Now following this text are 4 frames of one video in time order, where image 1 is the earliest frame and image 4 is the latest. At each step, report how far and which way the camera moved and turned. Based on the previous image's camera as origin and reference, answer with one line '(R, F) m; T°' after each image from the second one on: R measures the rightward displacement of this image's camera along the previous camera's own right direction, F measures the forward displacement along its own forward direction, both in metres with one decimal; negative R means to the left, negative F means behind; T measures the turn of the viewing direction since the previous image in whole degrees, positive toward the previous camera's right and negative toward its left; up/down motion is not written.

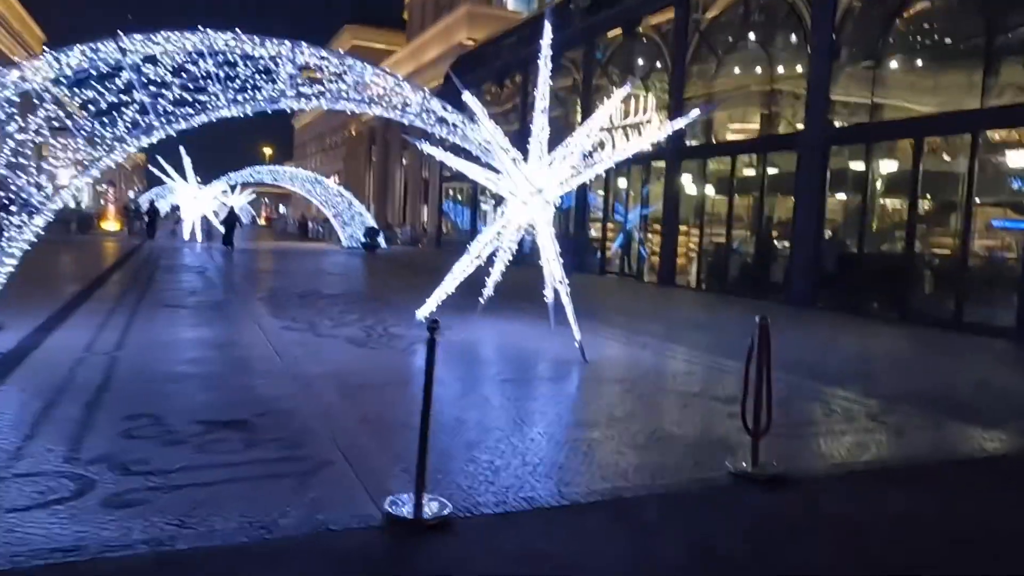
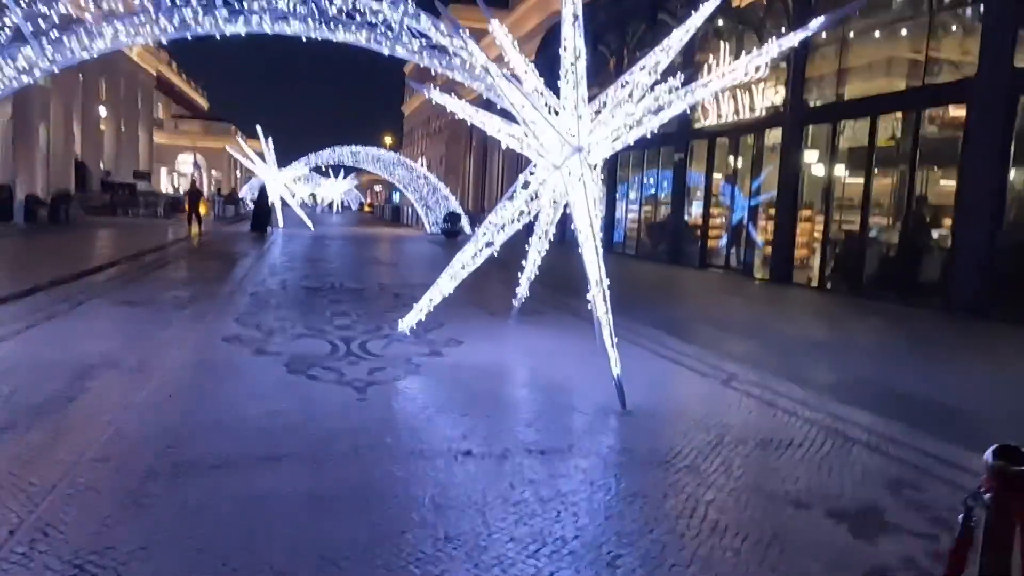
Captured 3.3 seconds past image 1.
(+1.1, +4.1) m; -9°
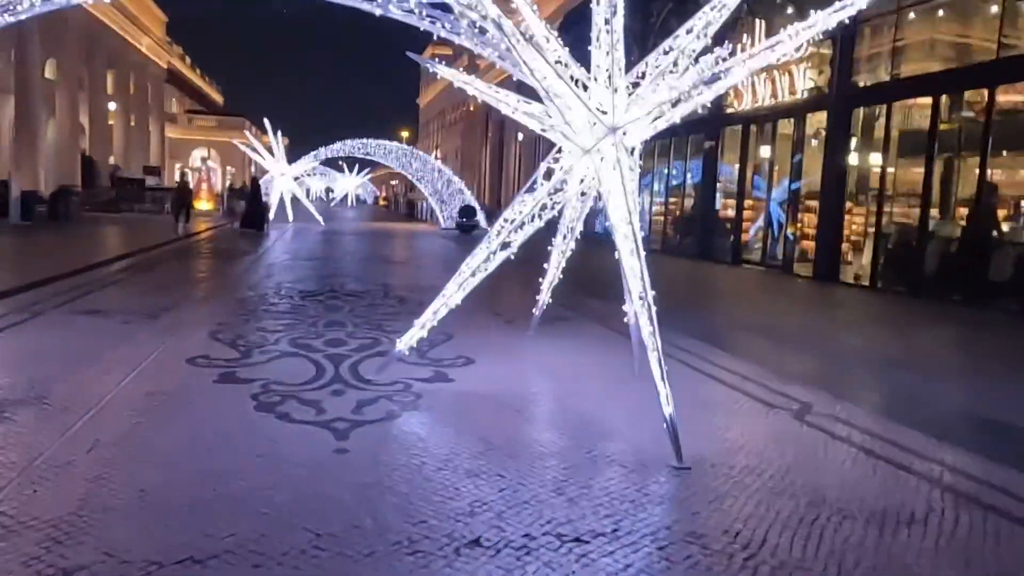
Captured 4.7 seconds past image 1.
(0.0, +1.6) m; -1°
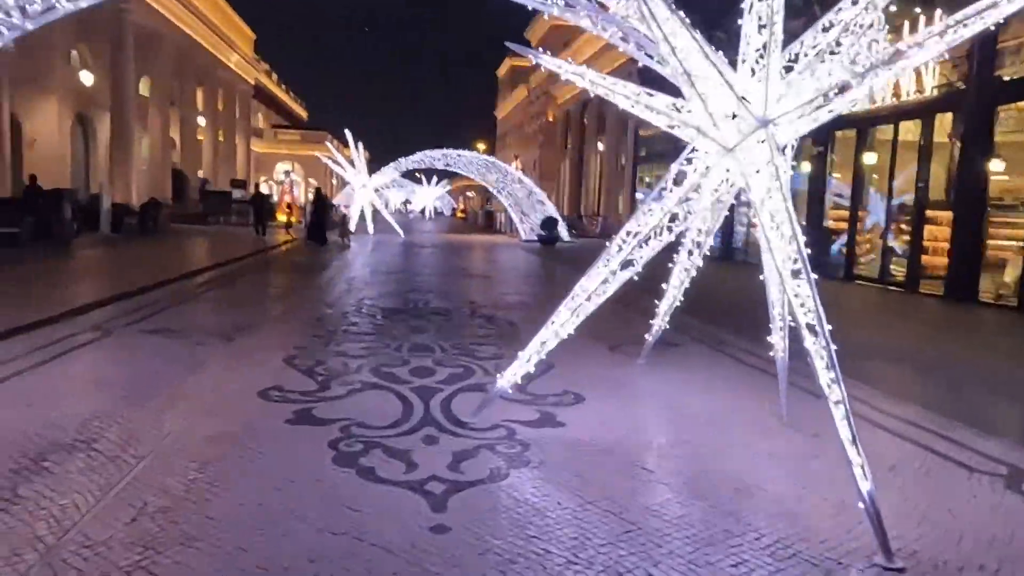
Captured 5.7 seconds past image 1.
(-0.4, +1.2) m; -6°
